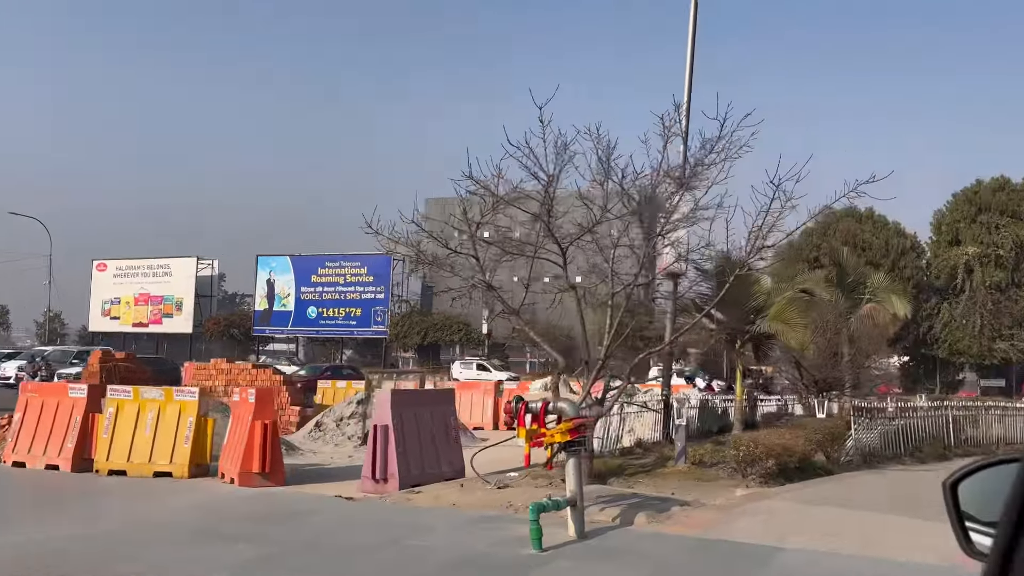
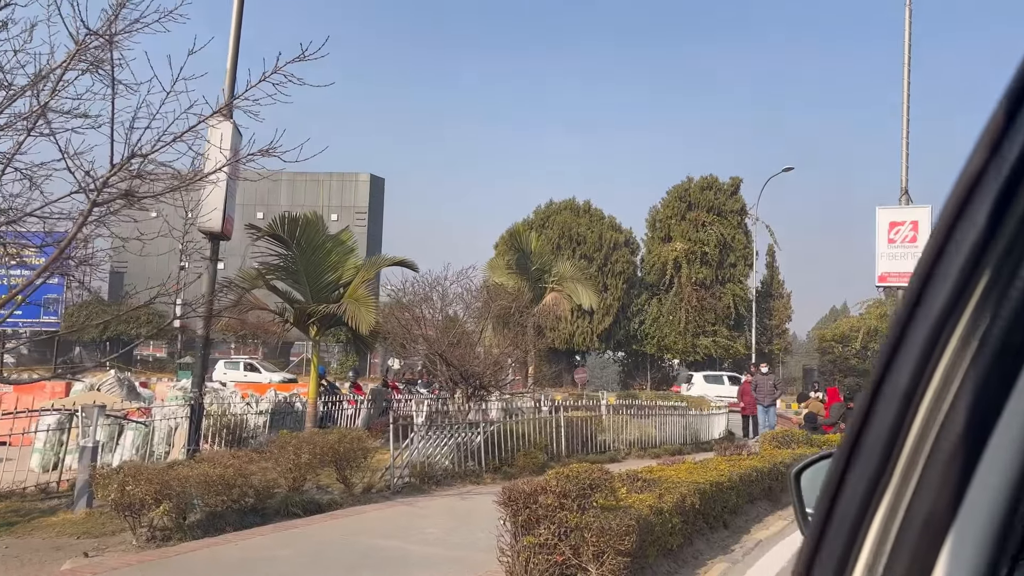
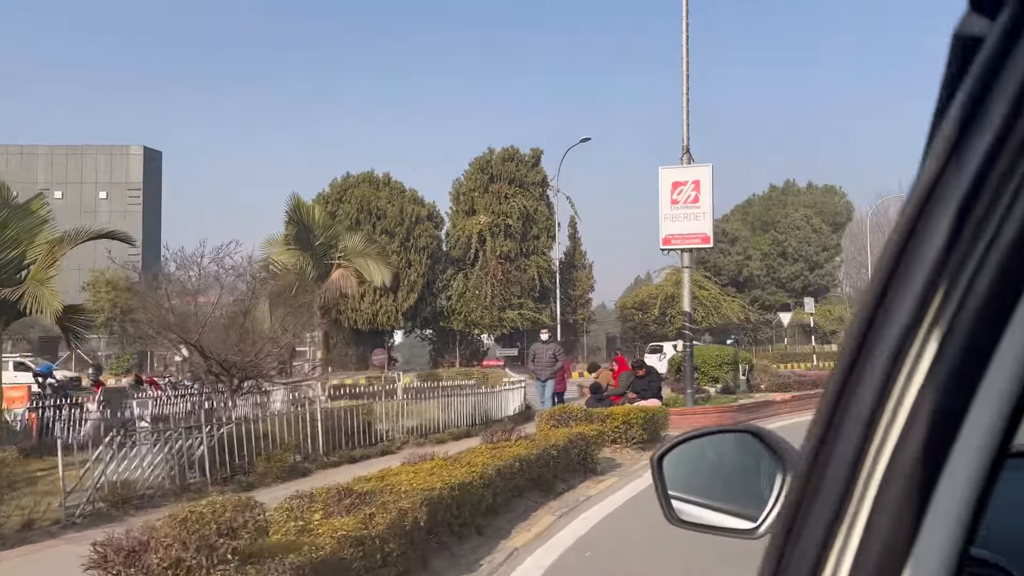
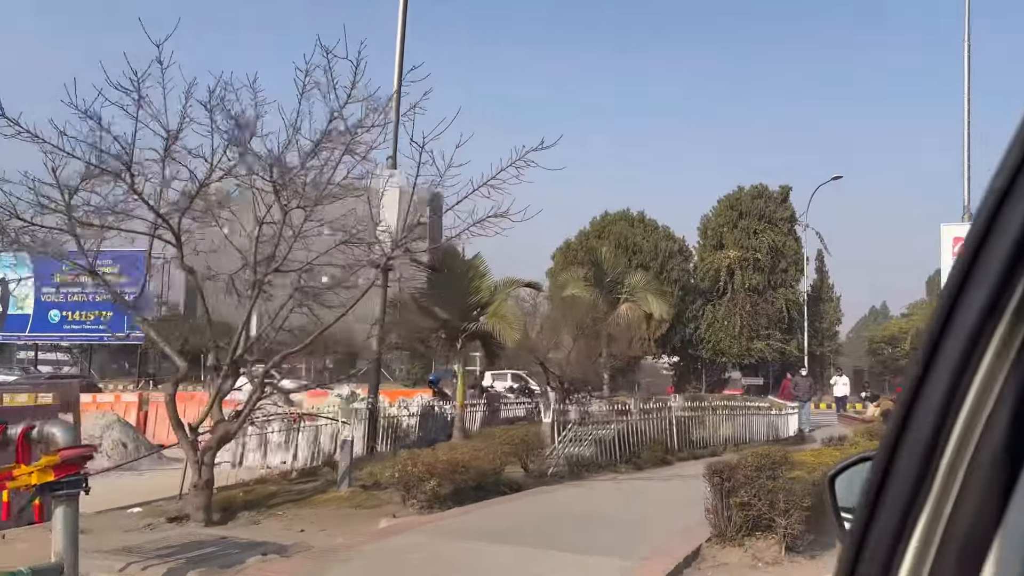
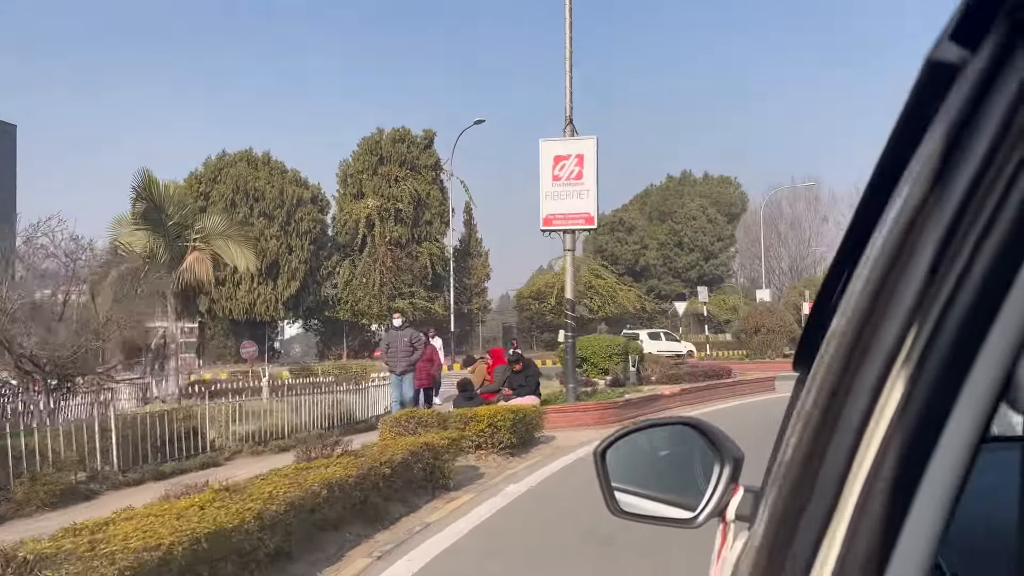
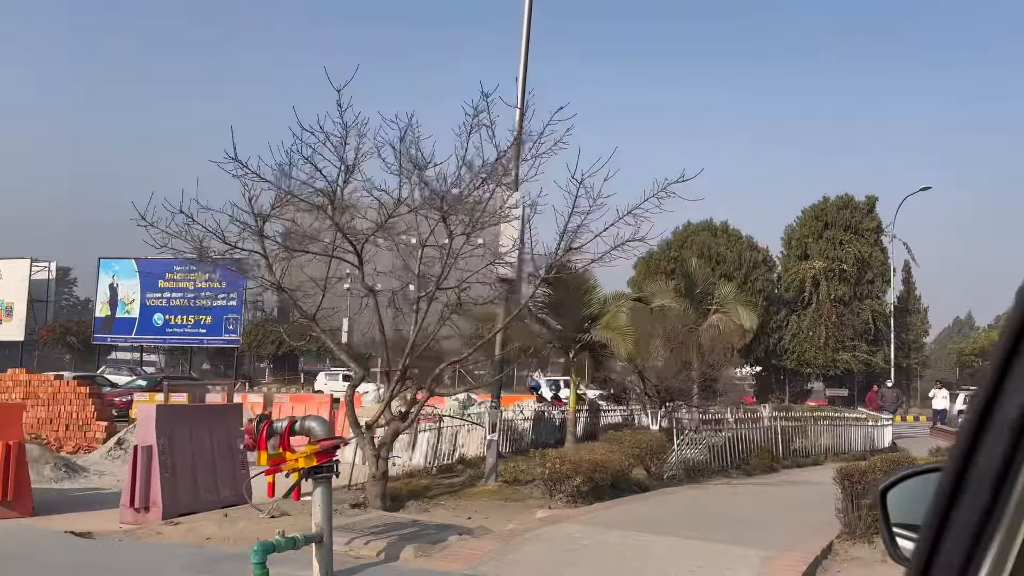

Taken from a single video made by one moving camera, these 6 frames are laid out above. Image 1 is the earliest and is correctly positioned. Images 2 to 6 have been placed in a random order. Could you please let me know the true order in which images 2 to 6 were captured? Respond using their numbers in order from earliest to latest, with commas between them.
6, 4, 2, 3, 5
